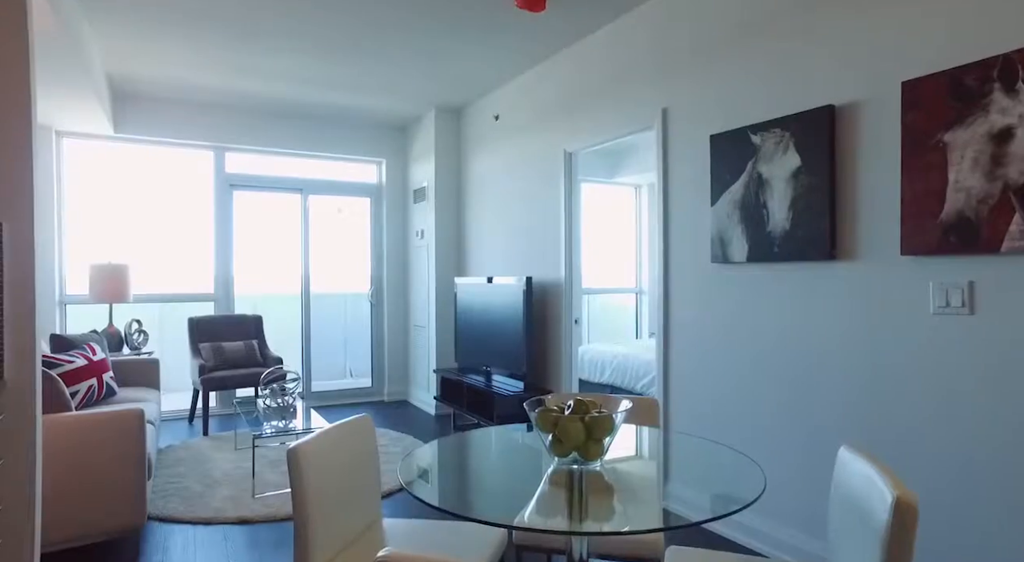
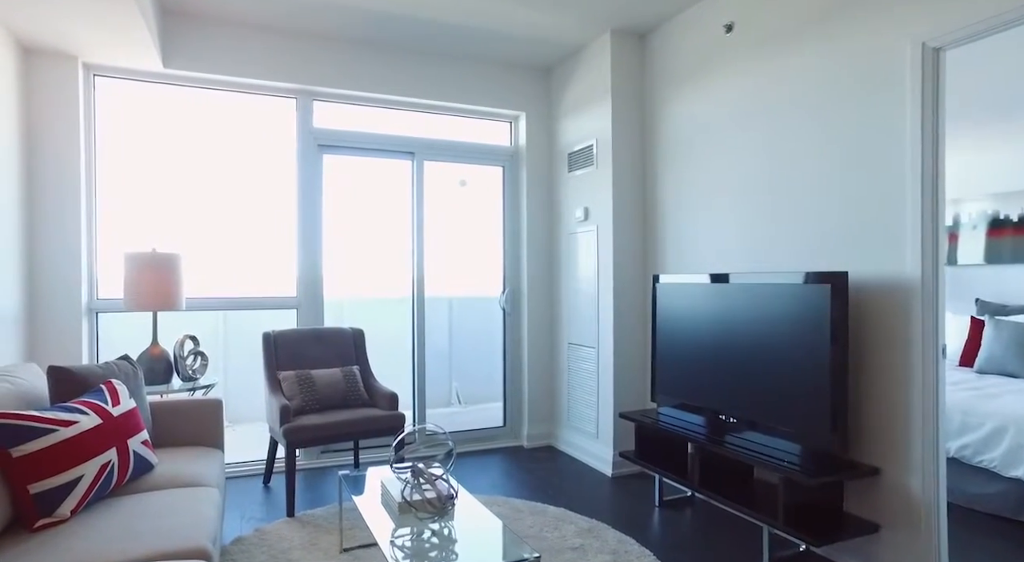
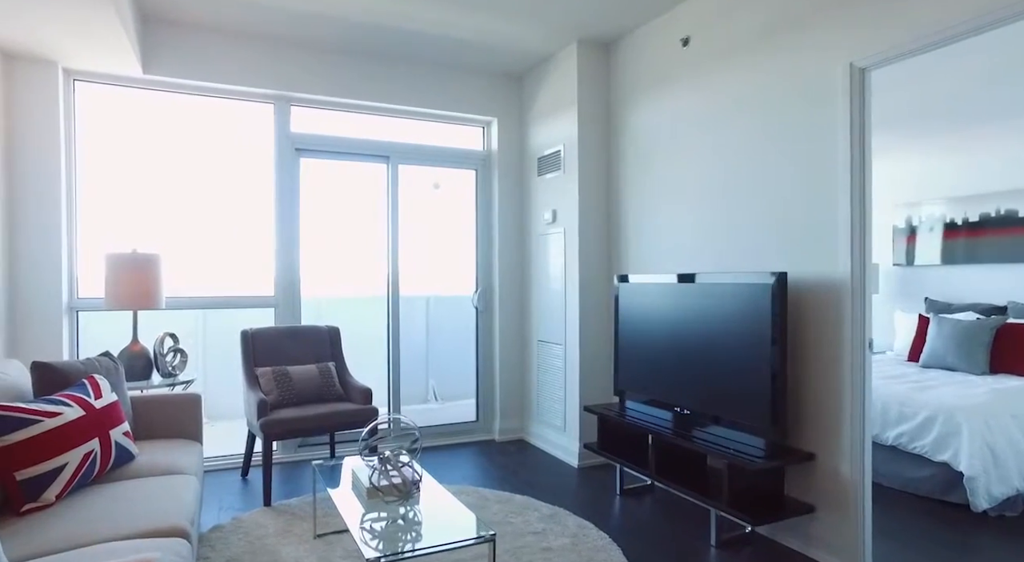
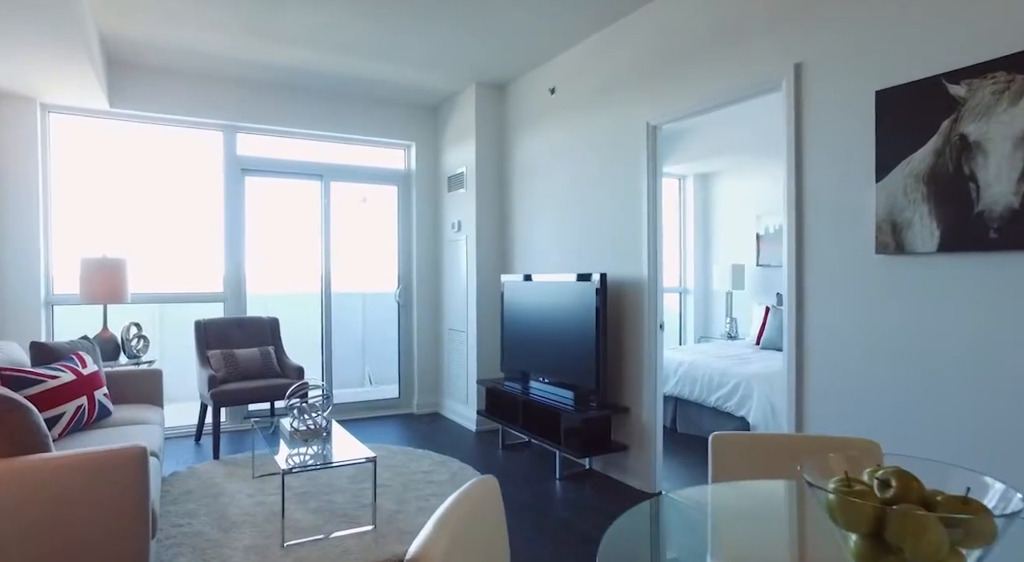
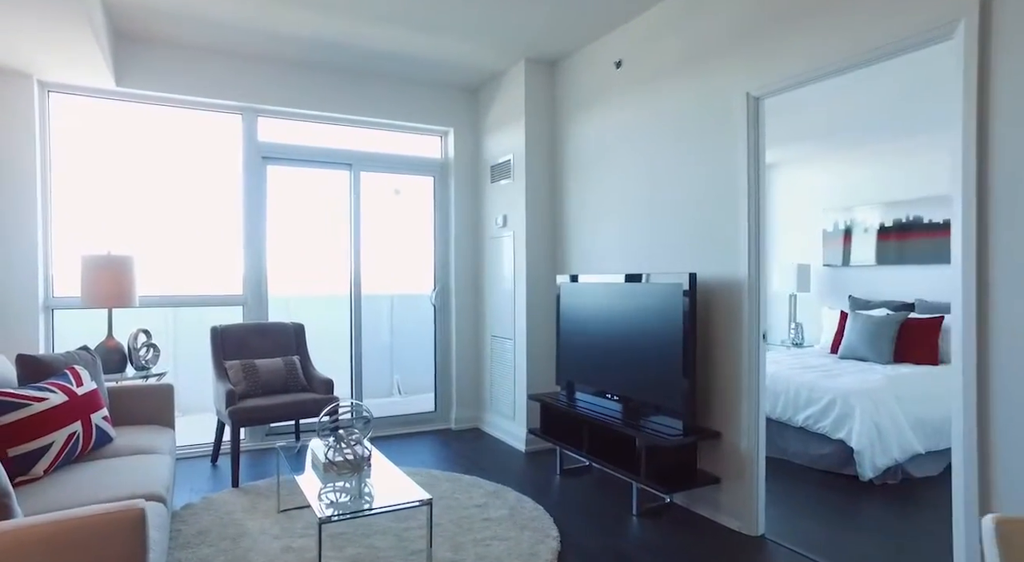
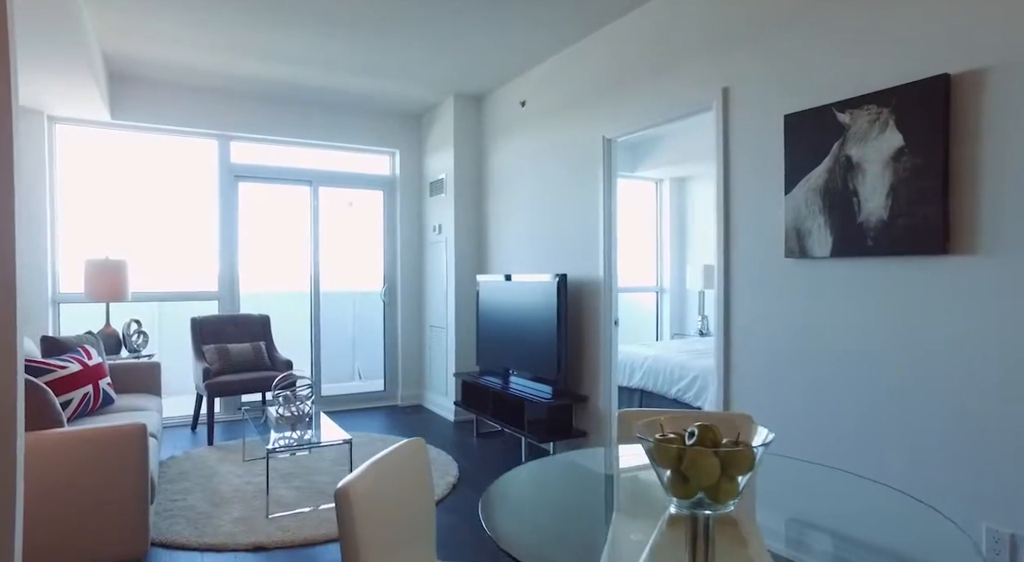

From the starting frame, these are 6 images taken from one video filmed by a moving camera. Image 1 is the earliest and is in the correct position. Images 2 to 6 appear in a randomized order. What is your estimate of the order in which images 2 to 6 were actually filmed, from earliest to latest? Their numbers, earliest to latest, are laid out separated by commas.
6, 4, 5, 3, 2
